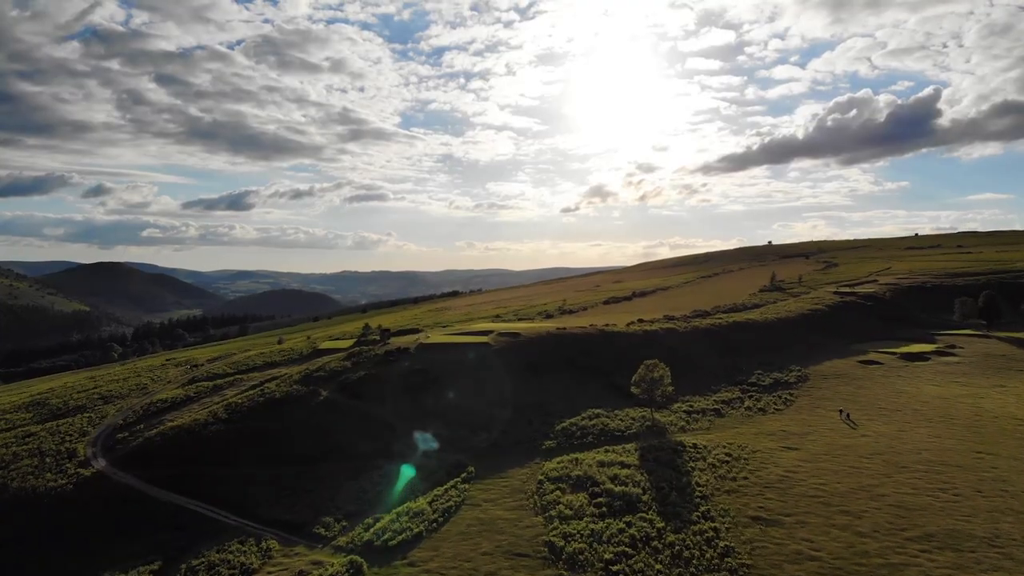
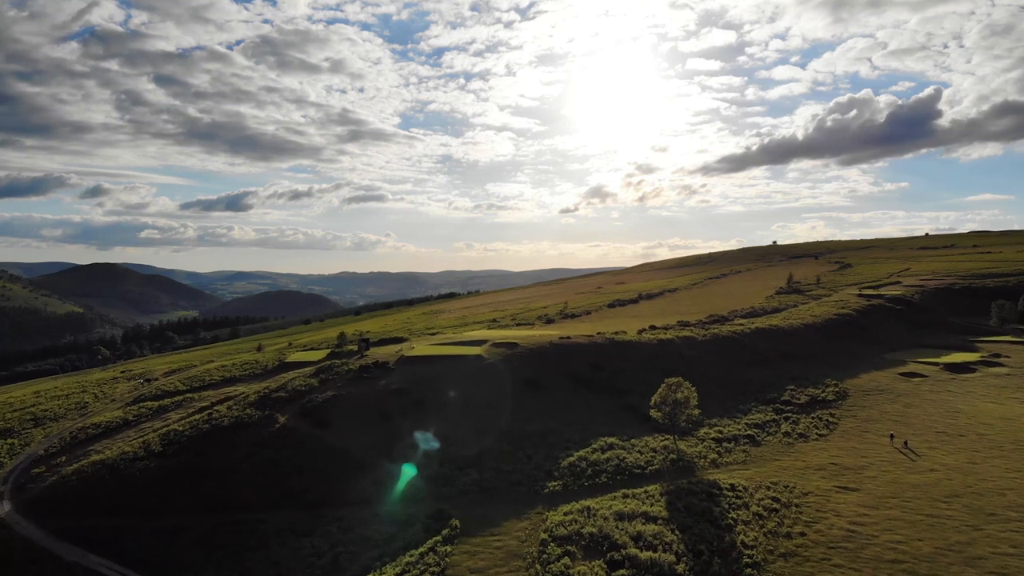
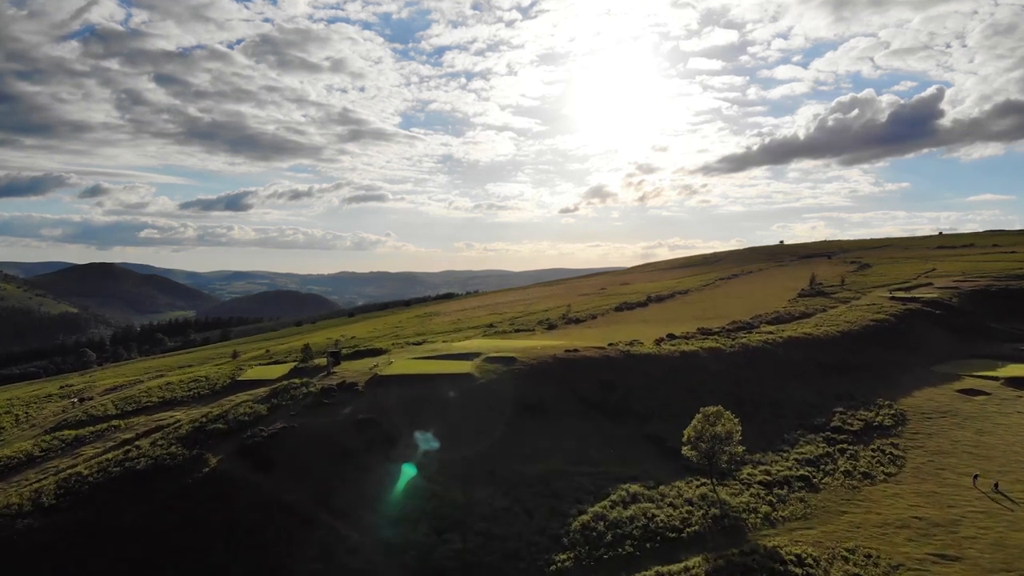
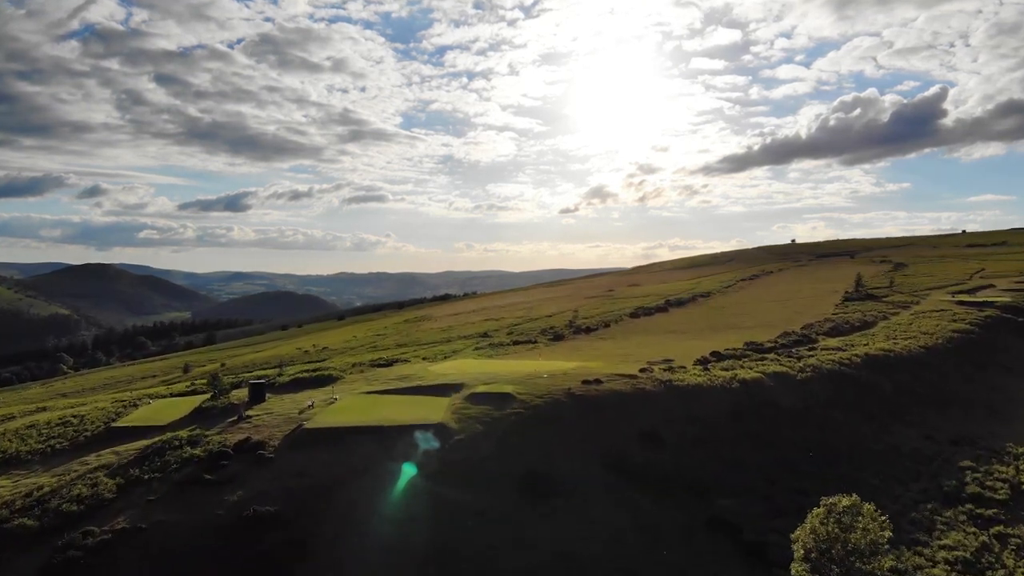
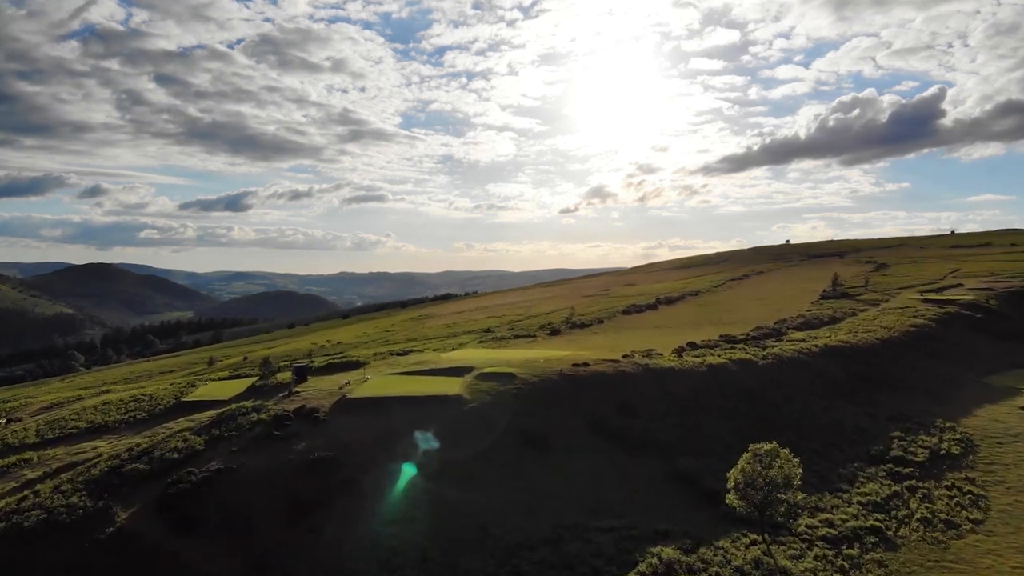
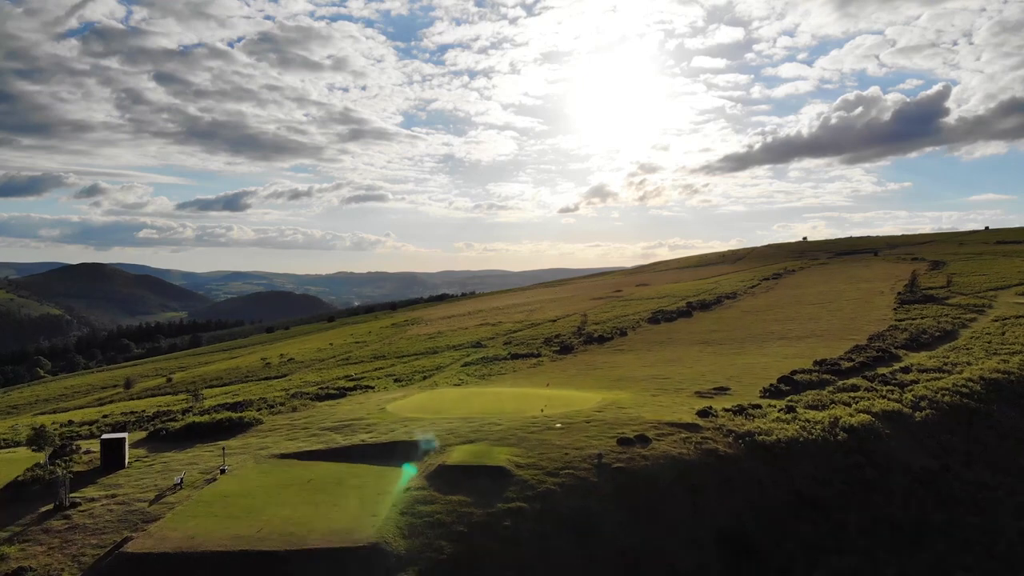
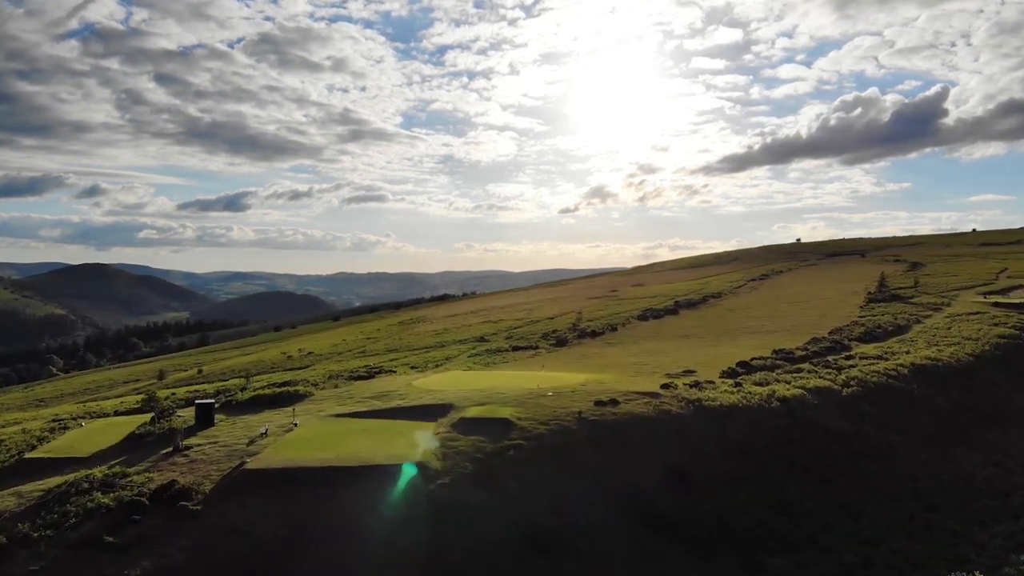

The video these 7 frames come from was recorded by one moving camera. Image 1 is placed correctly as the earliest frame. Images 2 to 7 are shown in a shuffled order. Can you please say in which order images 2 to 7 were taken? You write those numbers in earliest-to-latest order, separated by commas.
2, 3, 5, 4, 7, 6
